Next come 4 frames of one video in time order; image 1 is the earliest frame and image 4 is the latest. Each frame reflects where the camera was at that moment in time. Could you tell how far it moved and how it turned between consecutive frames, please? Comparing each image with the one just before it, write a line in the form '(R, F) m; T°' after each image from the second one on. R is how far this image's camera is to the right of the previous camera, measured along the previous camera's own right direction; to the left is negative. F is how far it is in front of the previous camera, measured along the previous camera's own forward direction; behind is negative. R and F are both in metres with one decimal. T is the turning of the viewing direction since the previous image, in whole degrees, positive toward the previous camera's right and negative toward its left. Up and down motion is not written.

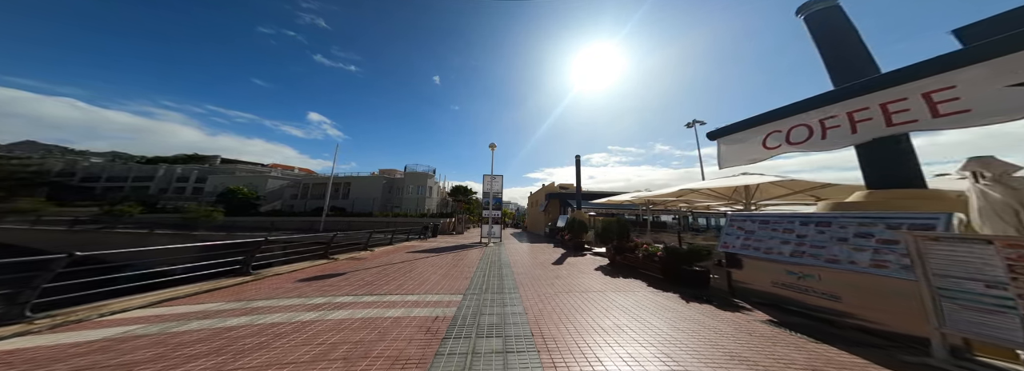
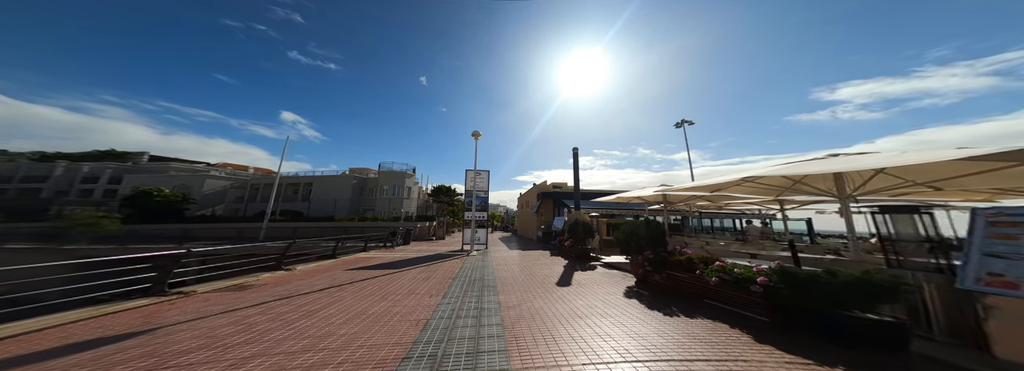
(+0.1, +2.9) m; +3°
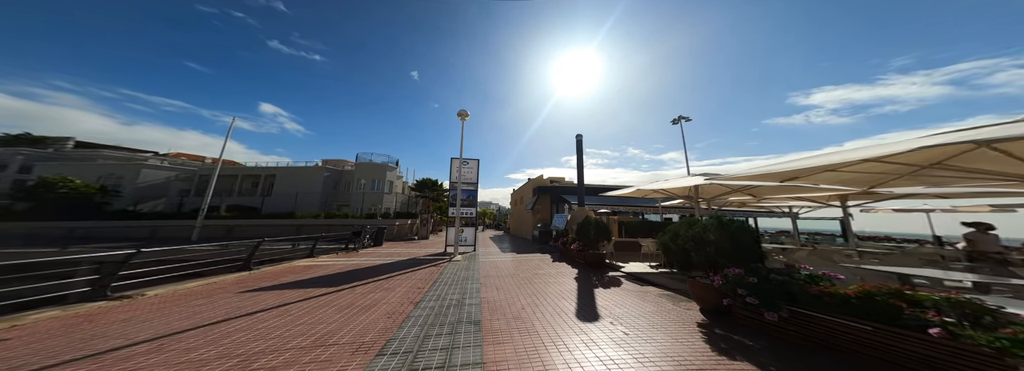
(0.0, +2.5) m; +2°
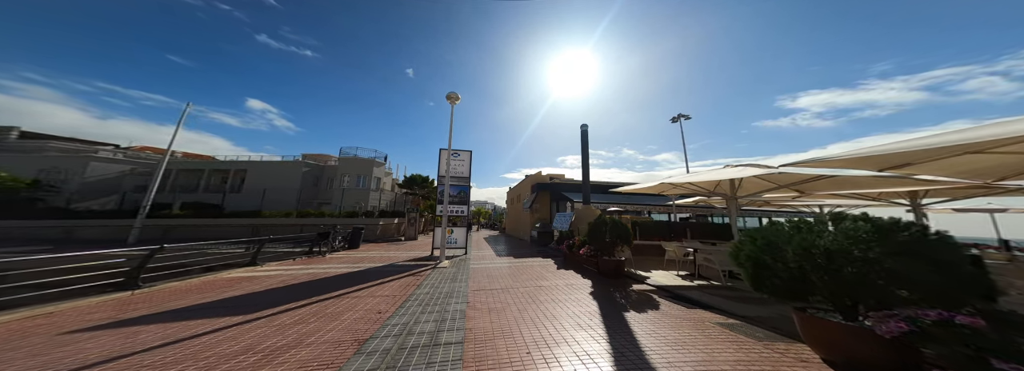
(0.0, +1.7) m; +1°
